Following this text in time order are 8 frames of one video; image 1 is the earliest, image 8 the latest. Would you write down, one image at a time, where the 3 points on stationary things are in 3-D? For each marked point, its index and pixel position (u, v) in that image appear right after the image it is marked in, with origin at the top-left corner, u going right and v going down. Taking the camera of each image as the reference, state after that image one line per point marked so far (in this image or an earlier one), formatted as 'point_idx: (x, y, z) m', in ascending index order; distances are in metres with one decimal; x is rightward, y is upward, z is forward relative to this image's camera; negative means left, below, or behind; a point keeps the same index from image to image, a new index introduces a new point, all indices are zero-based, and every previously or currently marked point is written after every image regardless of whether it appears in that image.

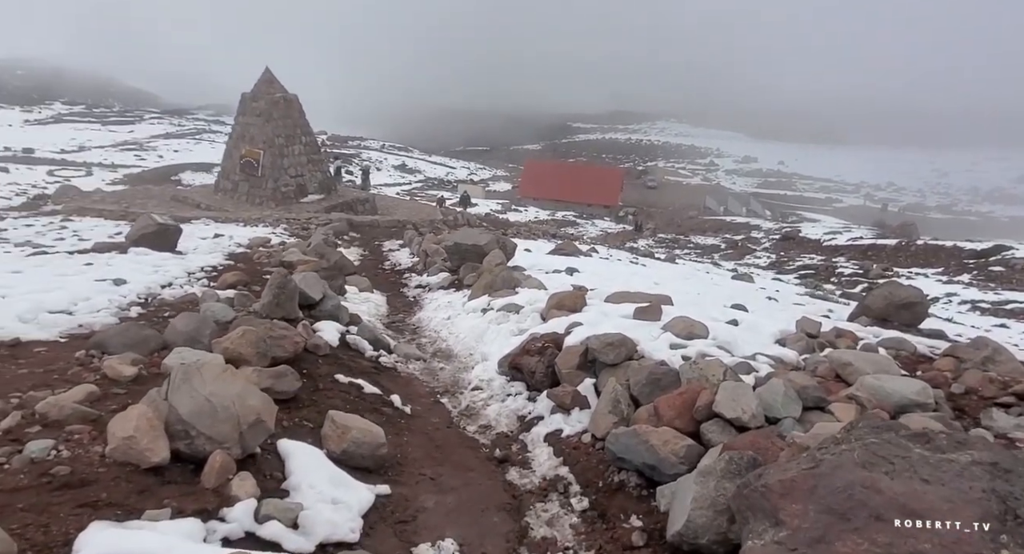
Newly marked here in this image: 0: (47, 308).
0: (-5.0, -0.3, +6.5) m
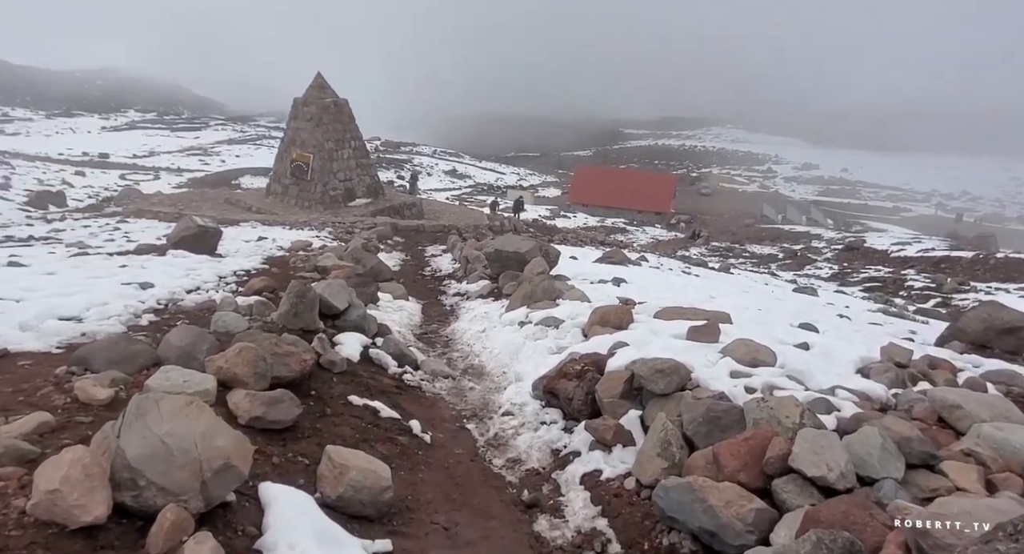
0: (-4.6, -0.4, +6.2) m
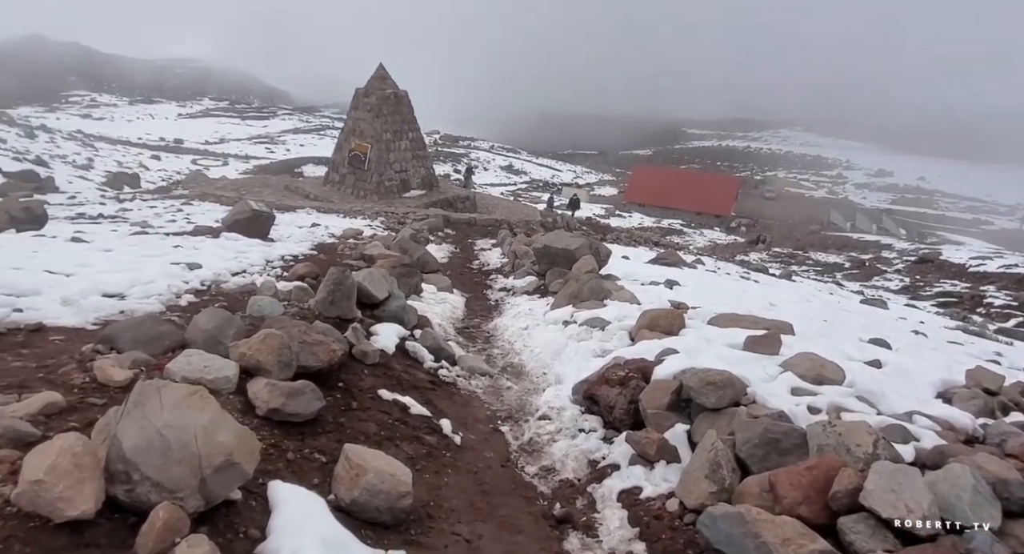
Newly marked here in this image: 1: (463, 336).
0: (-4.2, -0.1, +6.2) m
1: (-0.7, -0.8, +8.6) m
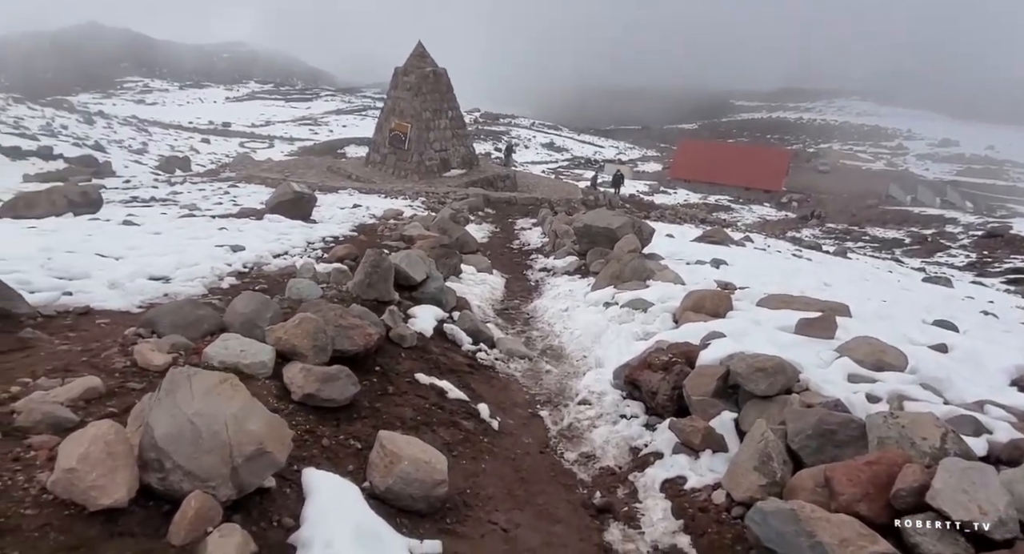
0: (-3.8, 0.0, +6.4) m
1: (-0.1, -0.6, +8.5) m
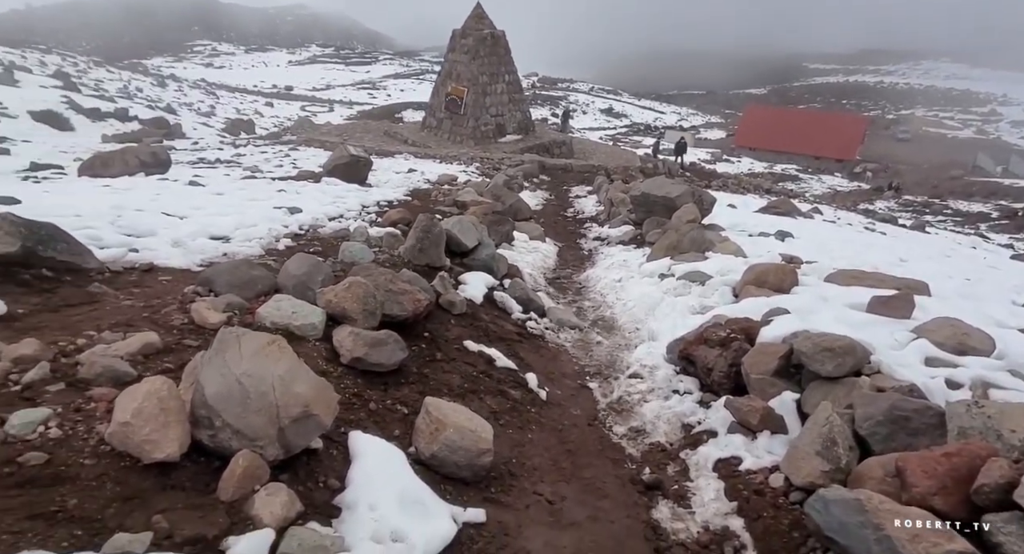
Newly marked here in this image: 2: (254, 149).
0: (-3.2, +0.5, +6.5) m
1: (+0.6, -0.1, +8.4) m
2: (-8.3, +4.1, +19.7) m
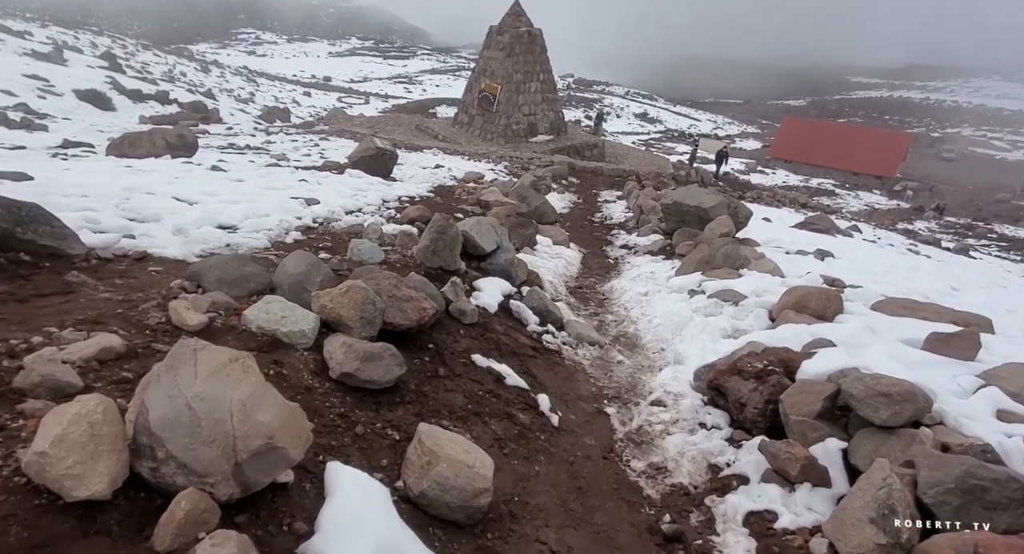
0: (-3.0, +0.6, +6.2) m
1: (+0.8, -0.2, +8.0) m
2: (-7.4, +4.5, +19.6) m
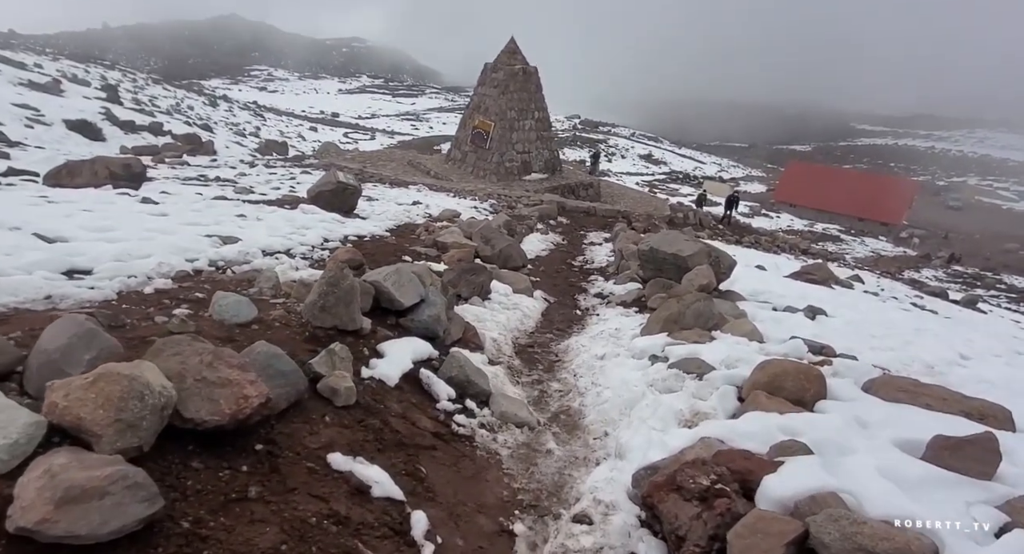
0: (-3.7, +0.1, +5.2) m
1: (+0.1, -0.9, +6.8) m
2: (-7.9, +3.3, +18.8) m
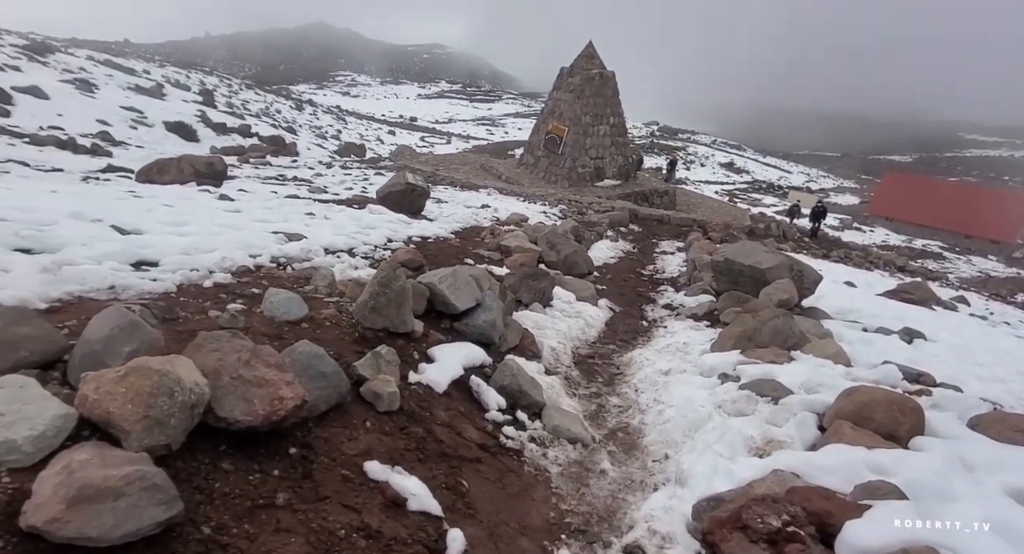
0: (-3.2, +0.2, +5.3) m
1: (+0.7, -1.0, +6.5) m
2: (-5.7, +3.4, +19.3) m
